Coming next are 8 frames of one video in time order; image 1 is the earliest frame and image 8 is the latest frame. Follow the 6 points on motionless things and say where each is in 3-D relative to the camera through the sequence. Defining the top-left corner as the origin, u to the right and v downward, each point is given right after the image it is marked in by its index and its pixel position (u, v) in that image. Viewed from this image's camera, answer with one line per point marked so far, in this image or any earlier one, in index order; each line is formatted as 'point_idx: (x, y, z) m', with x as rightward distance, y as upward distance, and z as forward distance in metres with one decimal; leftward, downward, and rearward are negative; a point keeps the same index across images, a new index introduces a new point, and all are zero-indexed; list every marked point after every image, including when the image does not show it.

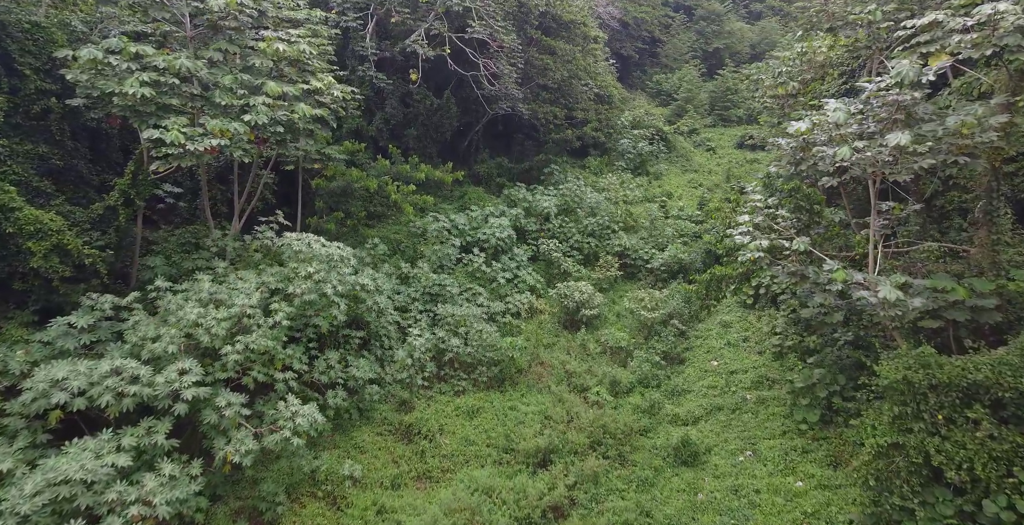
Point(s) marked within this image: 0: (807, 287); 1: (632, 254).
0: (+2.3, -0.2, +4.6) m
1: (+2.0, +0.1, +9.8) m
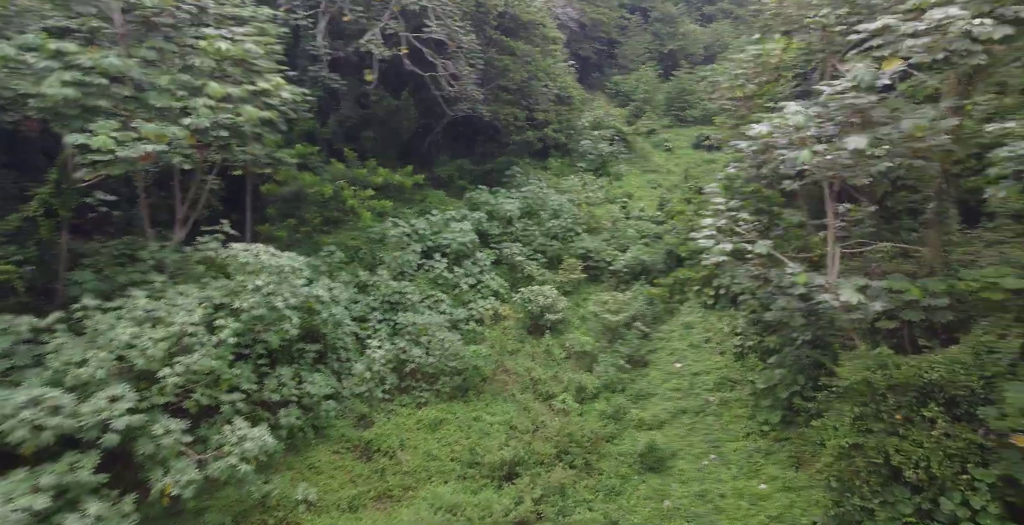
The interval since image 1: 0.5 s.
0: (+2.0, -0.2, +4.6) m
1: (+1.4, +0.1, +9.7) m
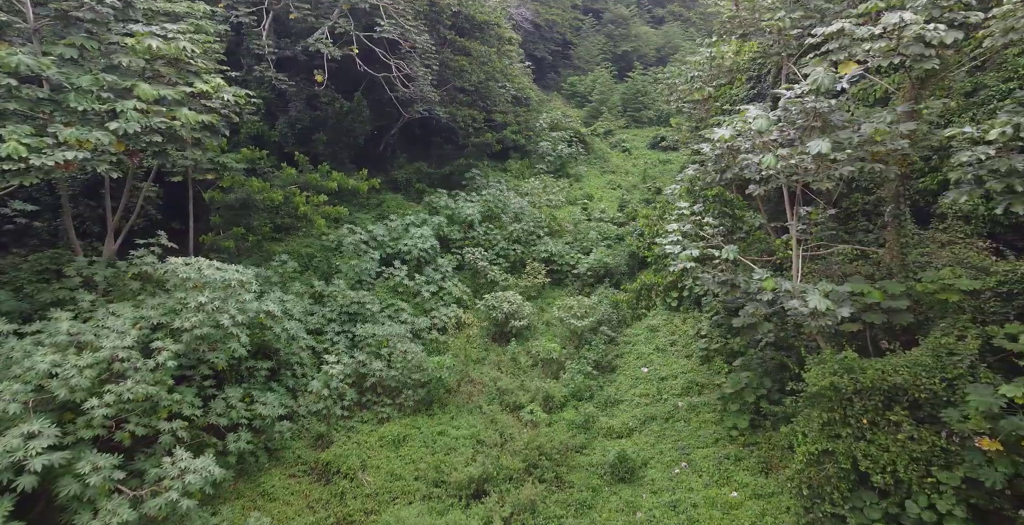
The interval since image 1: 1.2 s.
0: (+1.7, -0.3, +4.6) m
1: (+0.7, +0.1, +9.6) m
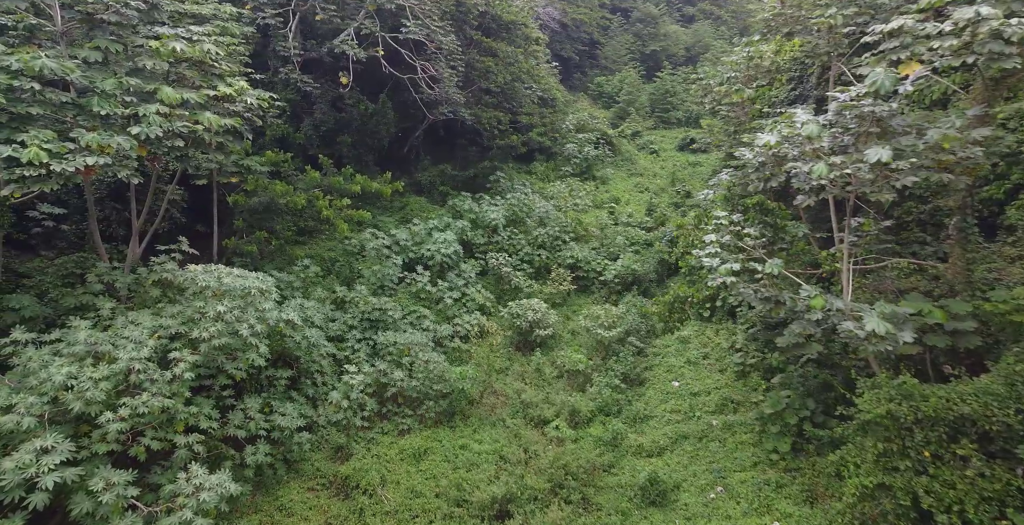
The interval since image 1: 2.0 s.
0: (+1.9, -0.4, +4.3) m
1: (+1.1, 0.0, +9.4) m
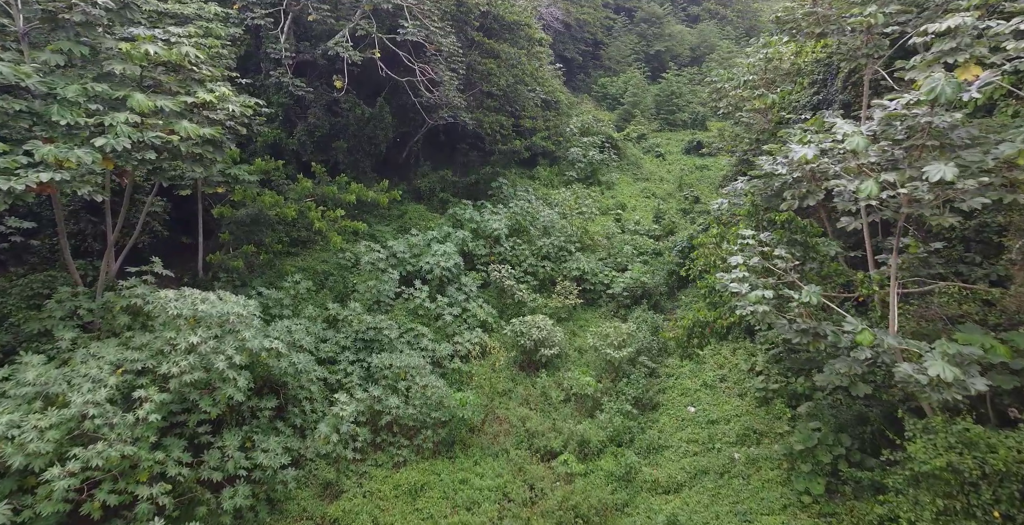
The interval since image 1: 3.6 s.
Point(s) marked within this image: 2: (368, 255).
0: (+2.0, -0.5, +3.8) m
1: (+1.2, -0.2, +8.9) m
2: (-1.9, +0.1, +7.7) m
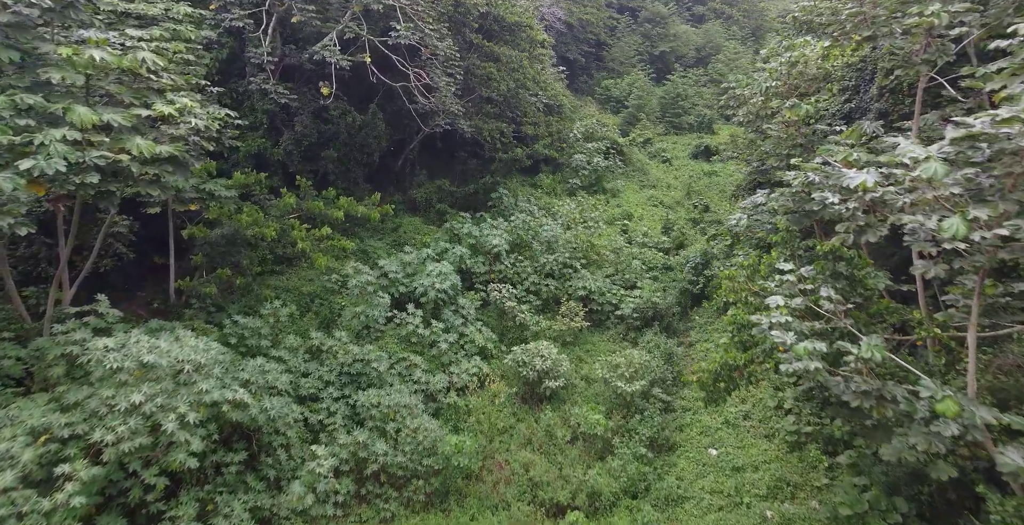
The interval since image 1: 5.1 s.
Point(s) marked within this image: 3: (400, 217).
0: (+2.0, -0.8, +3.2) m
1: (+1.2, -0.5, +8.3) m
2: (-1.8, -0.2, +7.1) m
3: (-1.8, +0.7, +9.4) m
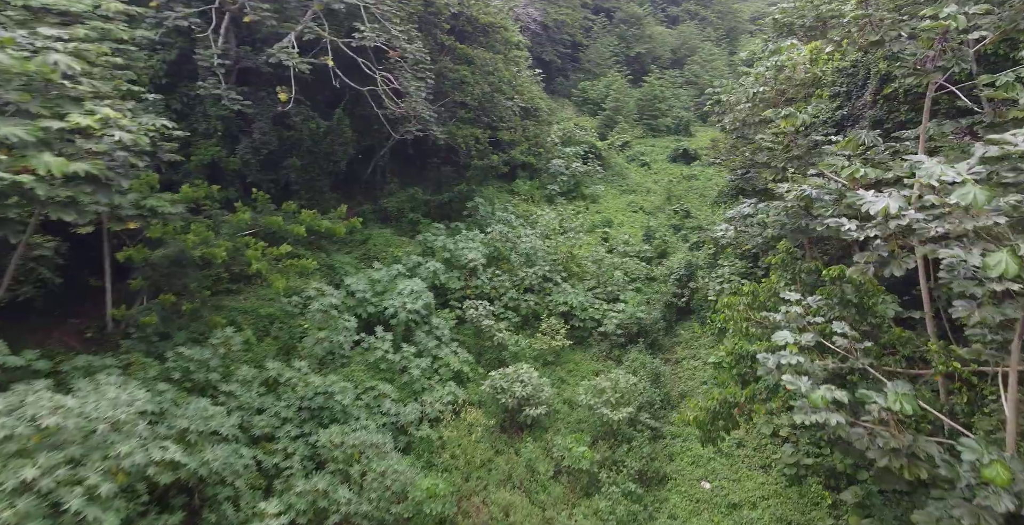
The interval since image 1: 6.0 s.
0: (+1.9, -1.0, +2.8) m
1: (+0.9, -0.7, +7.8) m
2: (-2.1, -0.4, +6.5) m
3: (-2.1, +0.5, +8.9) m
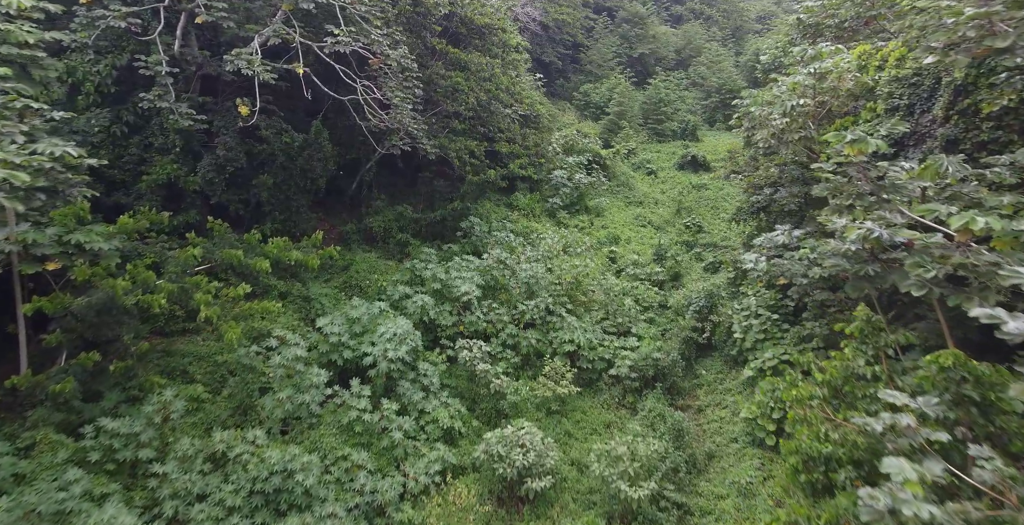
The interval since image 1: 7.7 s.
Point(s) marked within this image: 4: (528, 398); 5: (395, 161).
0: (+1.9, -1.3, +1.8) m
1: (+0.9, -1.1, +6.9) m
2: (-2.1, -0.8, +5.5) m
3: (-2.1, +0.1, +7.9) m
4: (+0.2, -1.4, +6.2) m
5: (-1.8, +1.6, +9.2) m
